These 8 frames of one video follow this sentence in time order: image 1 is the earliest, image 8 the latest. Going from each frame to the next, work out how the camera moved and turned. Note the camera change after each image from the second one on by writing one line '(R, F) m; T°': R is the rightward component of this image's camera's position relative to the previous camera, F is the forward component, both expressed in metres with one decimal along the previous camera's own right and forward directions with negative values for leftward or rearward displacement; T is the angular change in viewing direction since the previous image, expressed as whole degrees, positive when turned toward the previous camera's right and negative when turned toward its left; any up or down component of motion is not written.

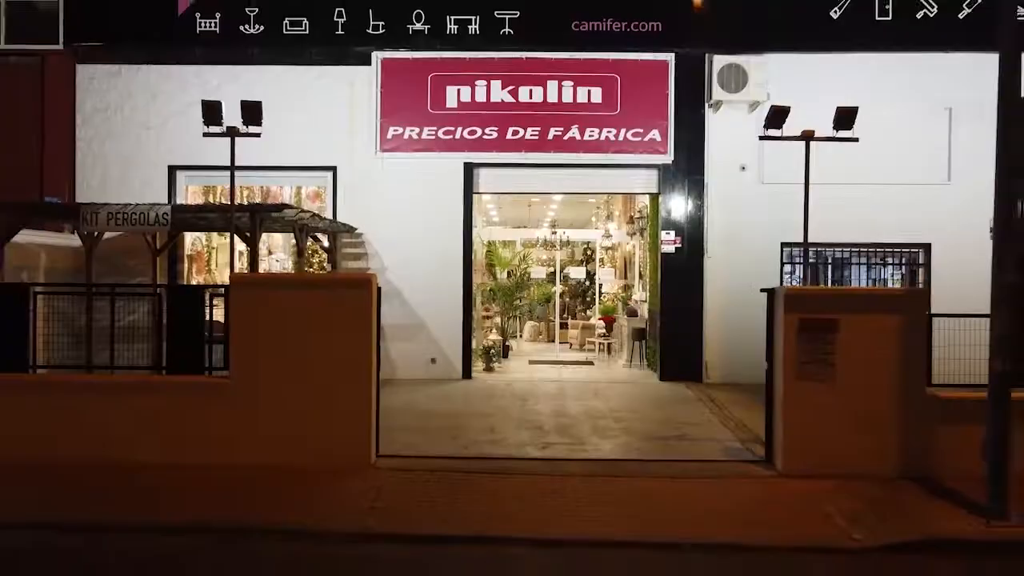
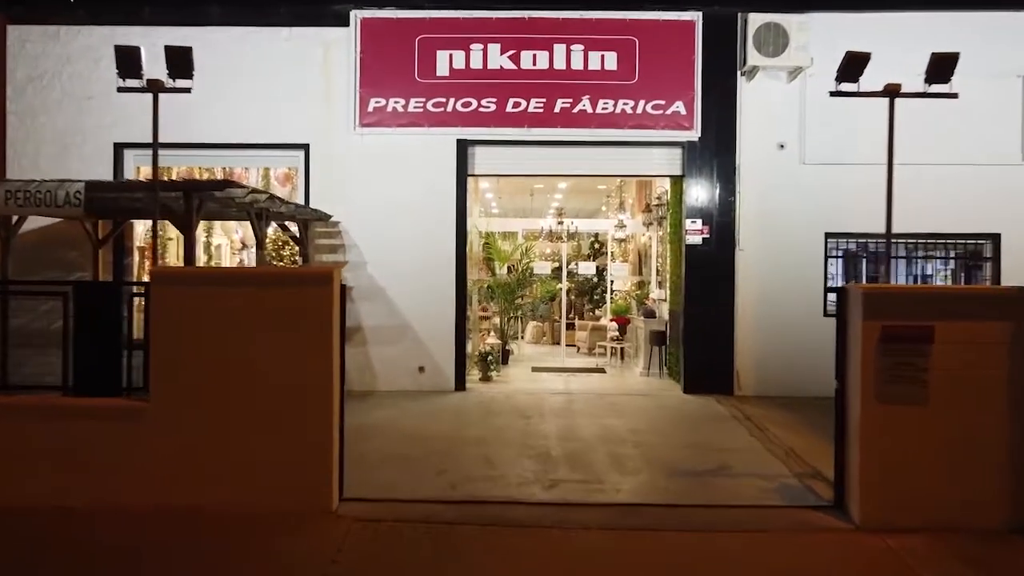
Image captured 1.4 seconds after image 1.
(0.0, +1.4) m; 0°
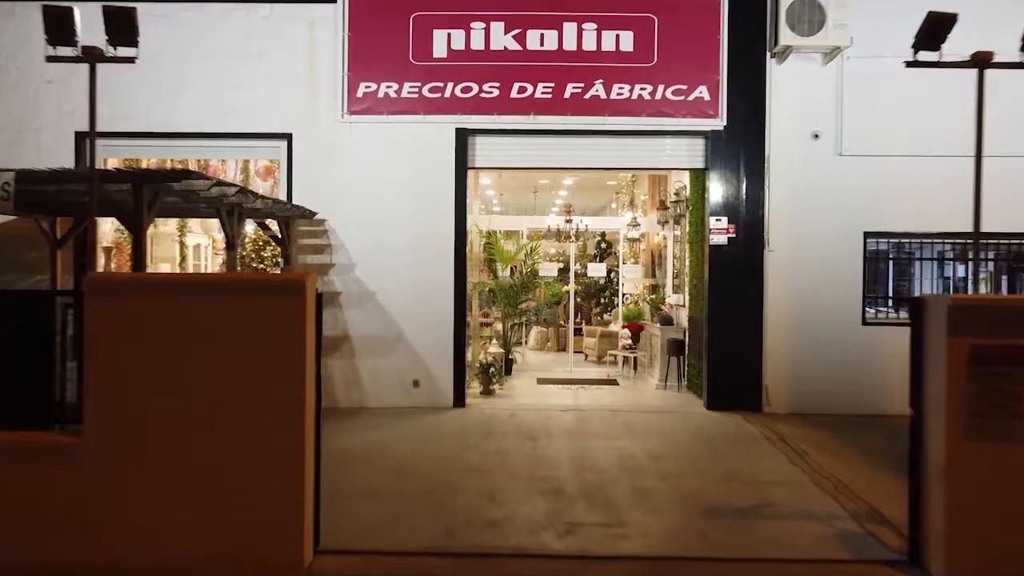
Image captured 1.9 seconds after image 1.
(-0.1, +0.8) m; 0°
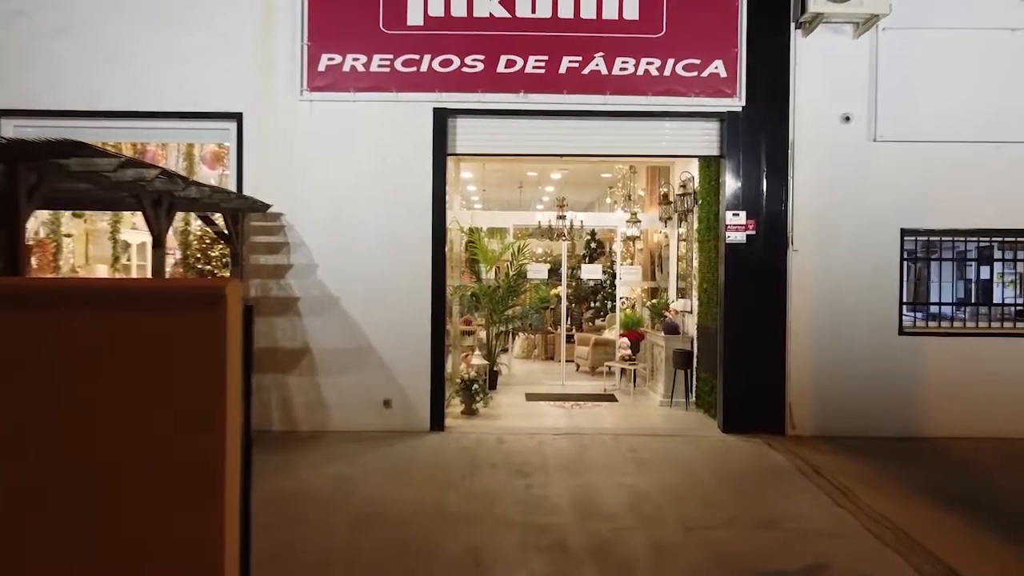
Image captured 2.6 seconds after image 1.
(-0.1, +1.0) m; +1°
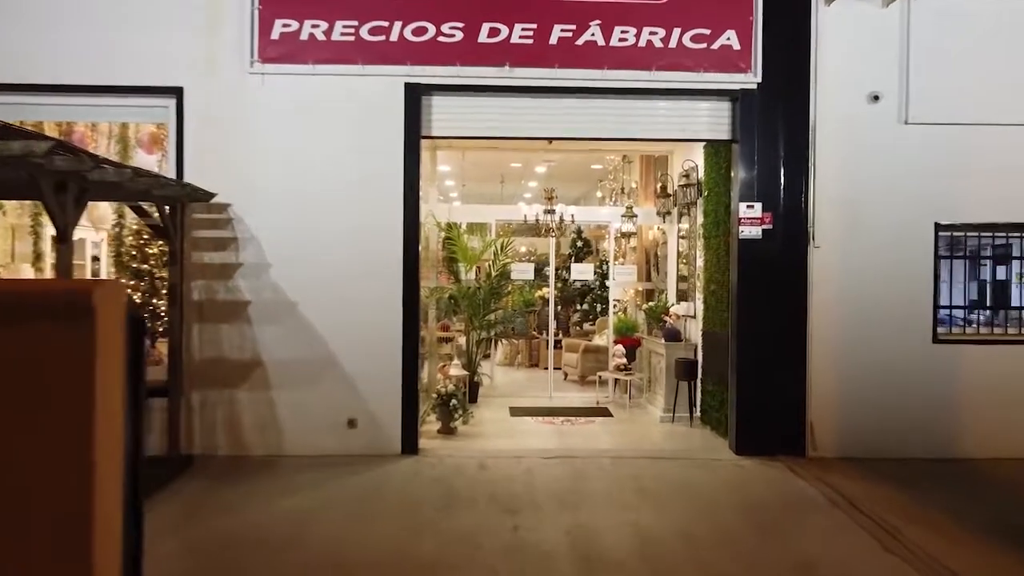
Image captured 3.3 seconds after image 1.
(0.0, +0.9) m; +1°
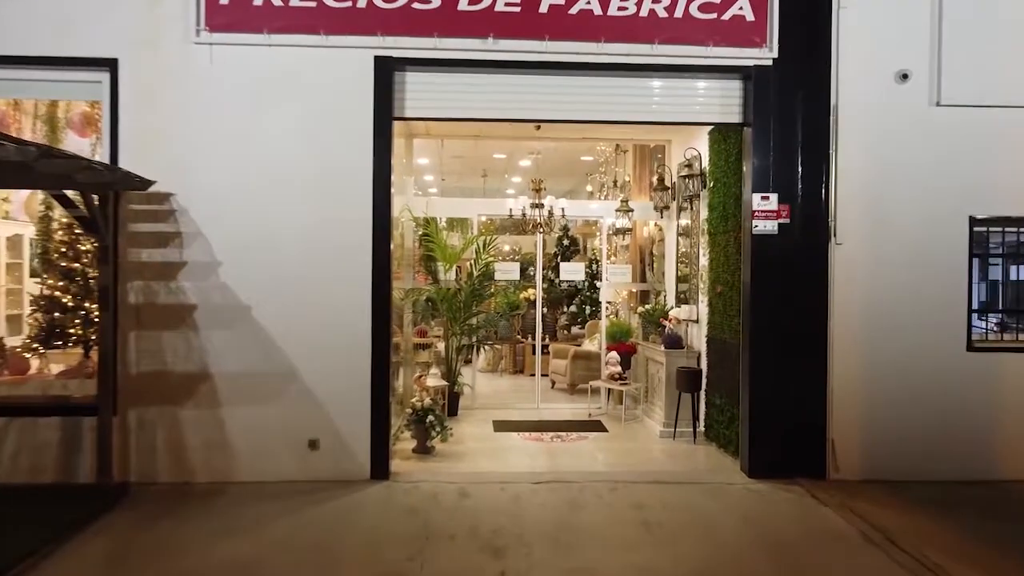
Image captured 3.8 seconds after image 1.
(0.0, +0.7) m; +1°
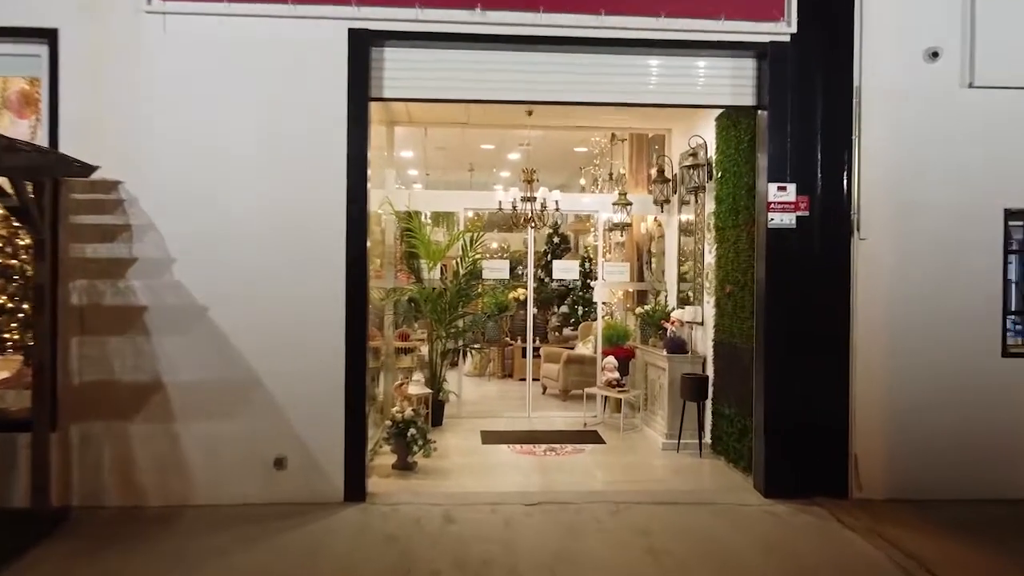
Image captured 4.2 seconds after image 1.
(0.0, +0.5) m; +1°
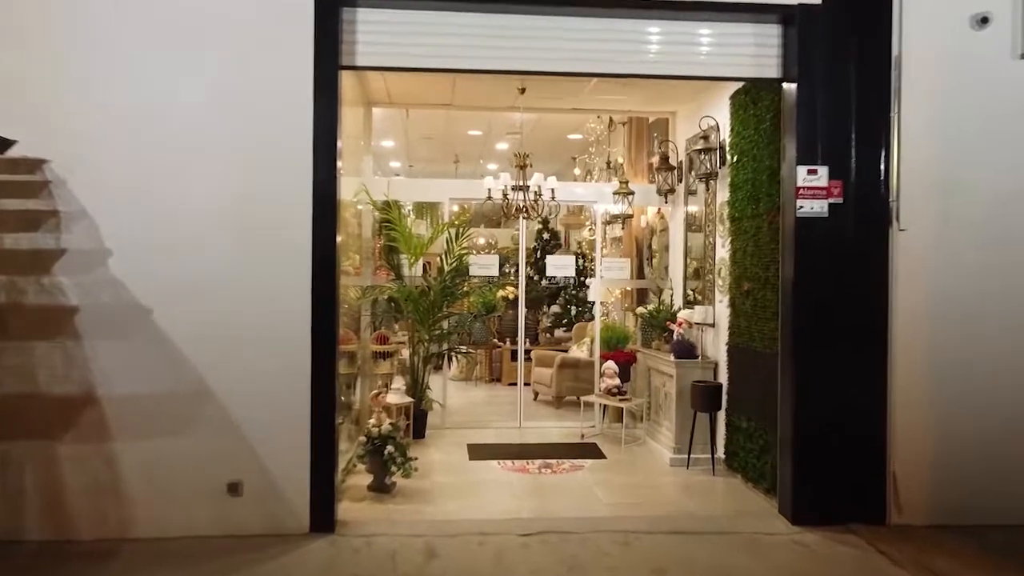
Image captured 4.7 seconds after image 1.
(0.0, +0.6) m; +1°
